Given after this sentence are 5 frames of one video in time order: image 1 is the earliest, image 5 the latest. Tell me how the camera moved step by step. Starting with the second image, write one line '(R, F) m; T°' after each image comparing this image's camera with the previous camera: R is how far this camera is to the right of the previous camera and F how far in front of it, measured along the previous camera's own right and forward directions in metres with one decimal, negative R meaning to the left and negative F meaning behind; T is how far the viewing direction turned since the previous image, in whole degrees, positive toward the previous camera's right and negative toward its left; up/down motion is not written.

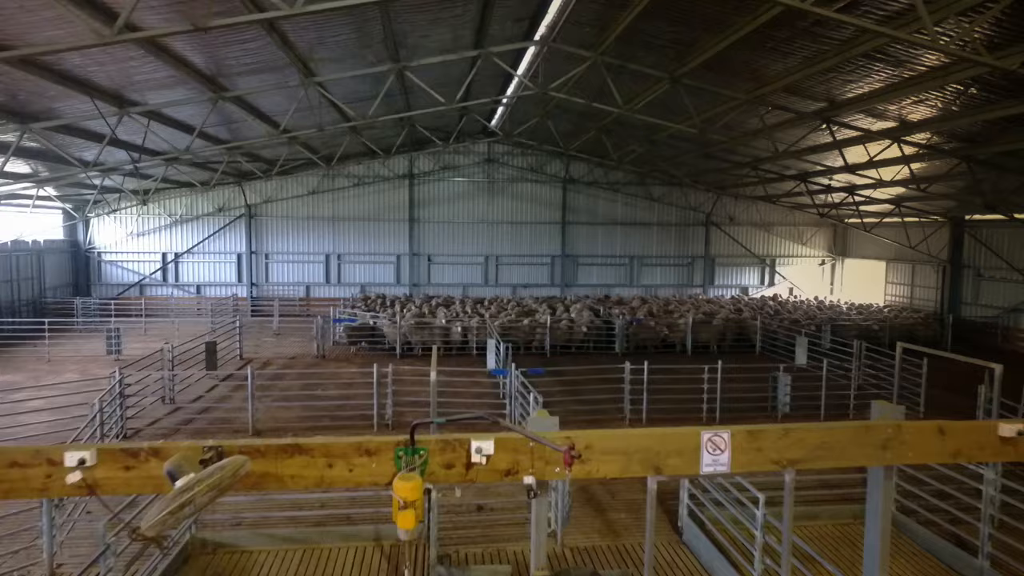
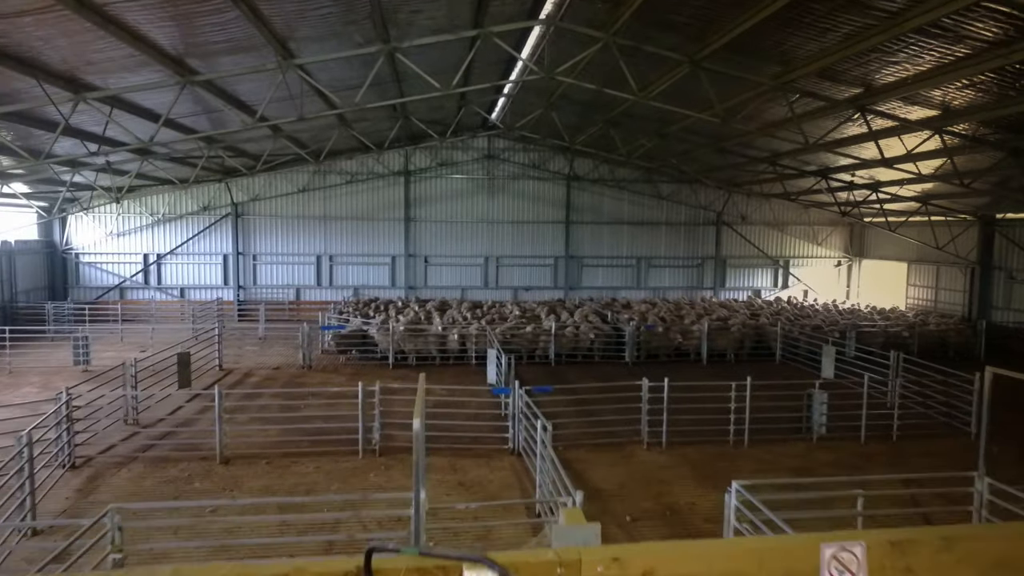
(0.0, +1.1) m; 0°
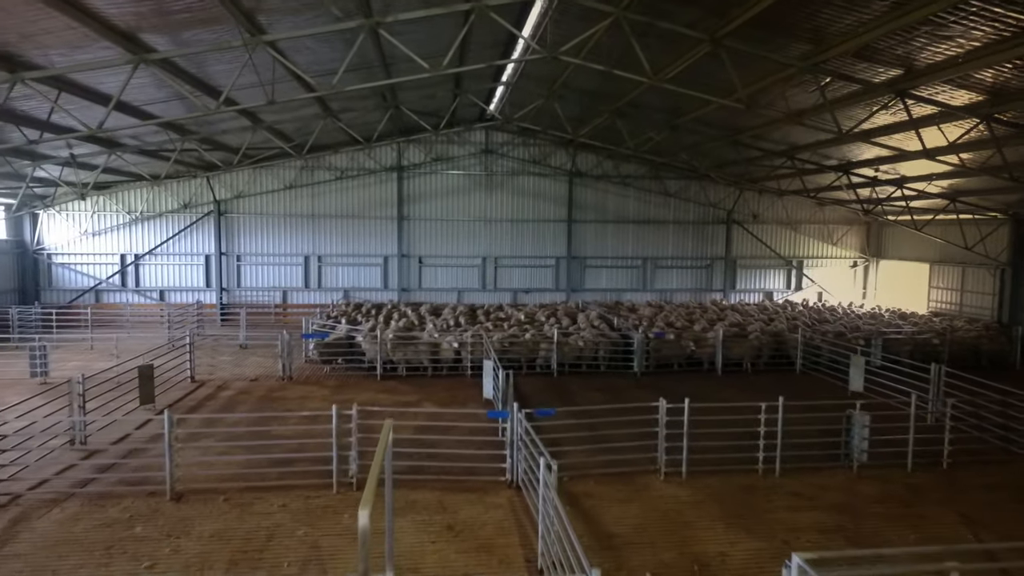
(0.0, +1.1) m; 0°
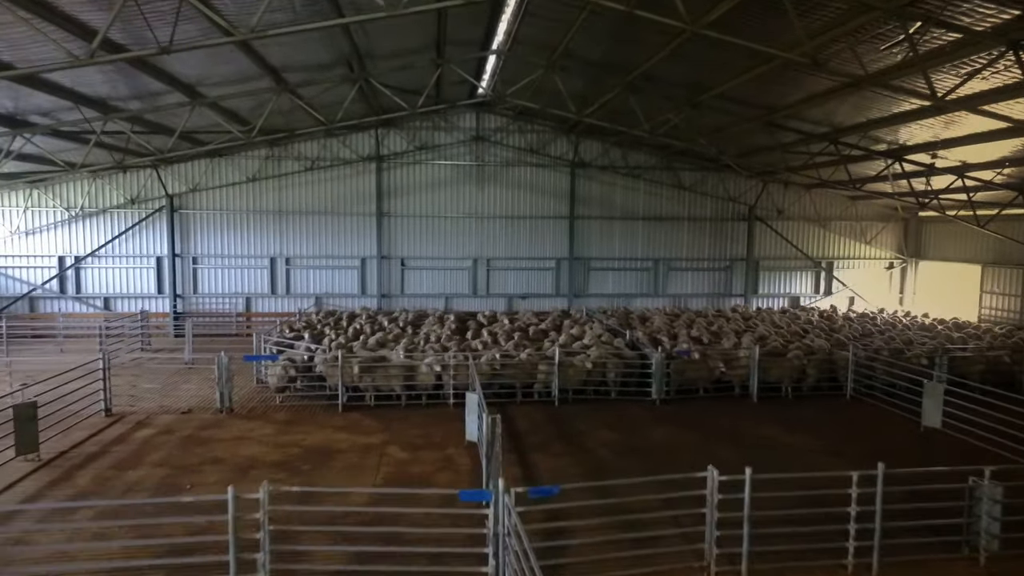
(+0.1, +2.2) m; 0°
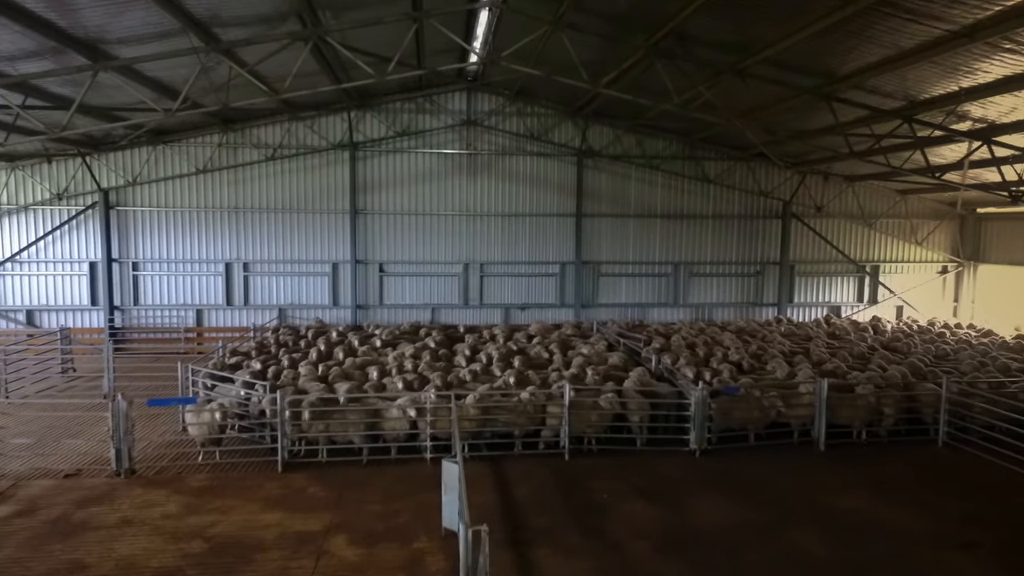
(0.0, +2.4) m; 0°
